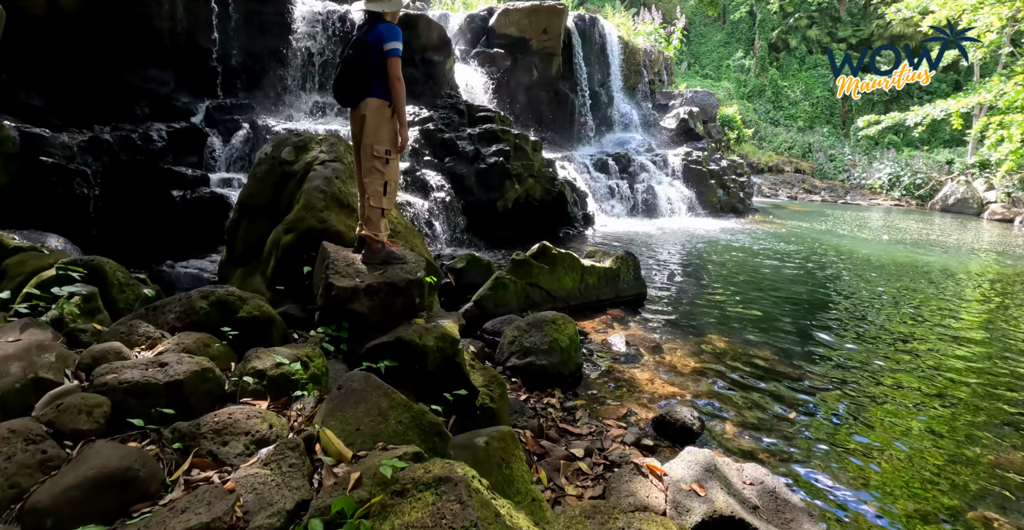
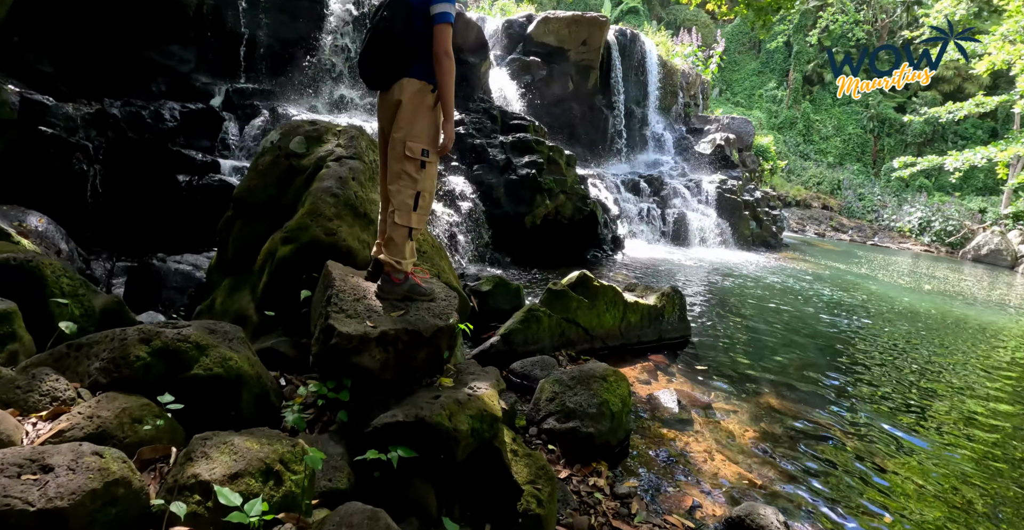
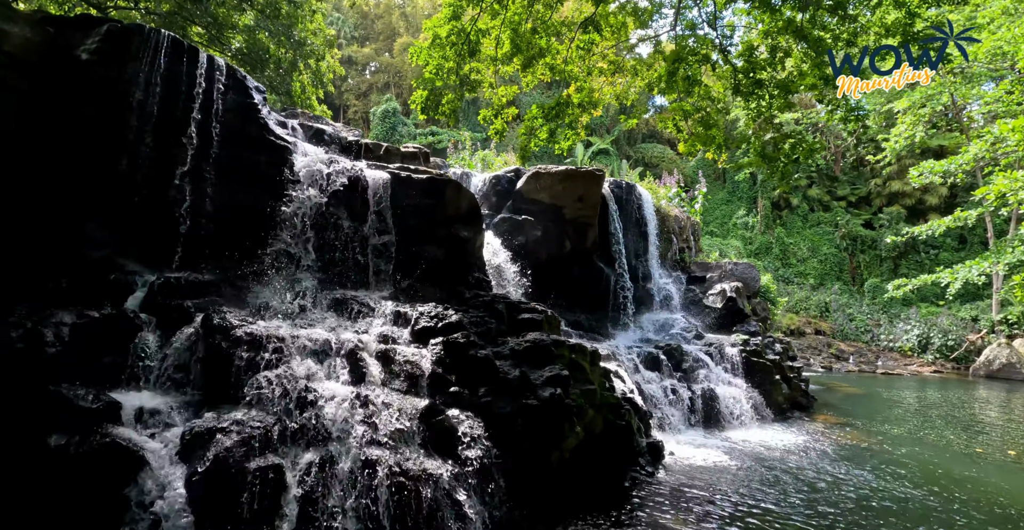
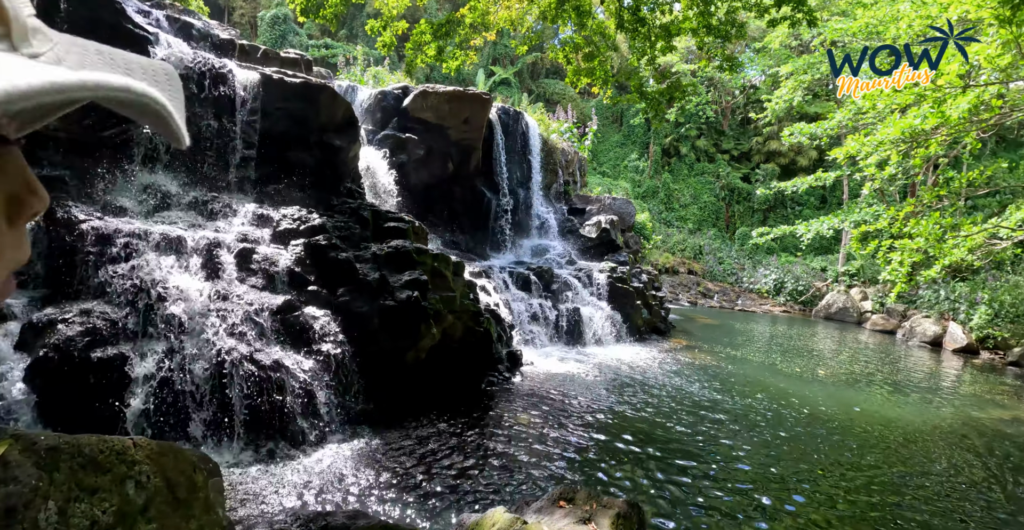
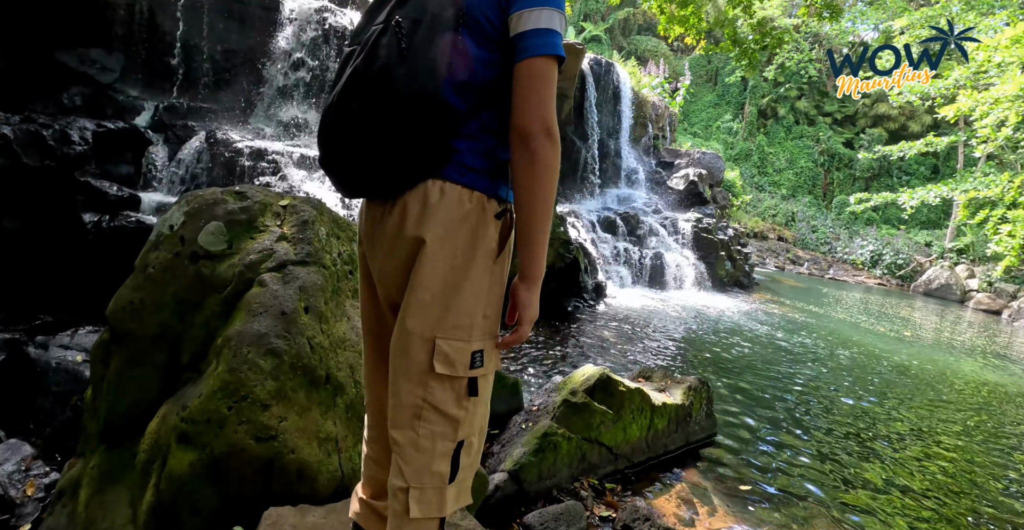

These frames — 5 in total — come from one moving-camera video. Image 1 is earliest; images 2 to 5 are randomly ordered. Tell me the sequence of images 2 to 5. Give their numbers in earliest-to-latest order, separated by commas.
2, 5, 4, 3
